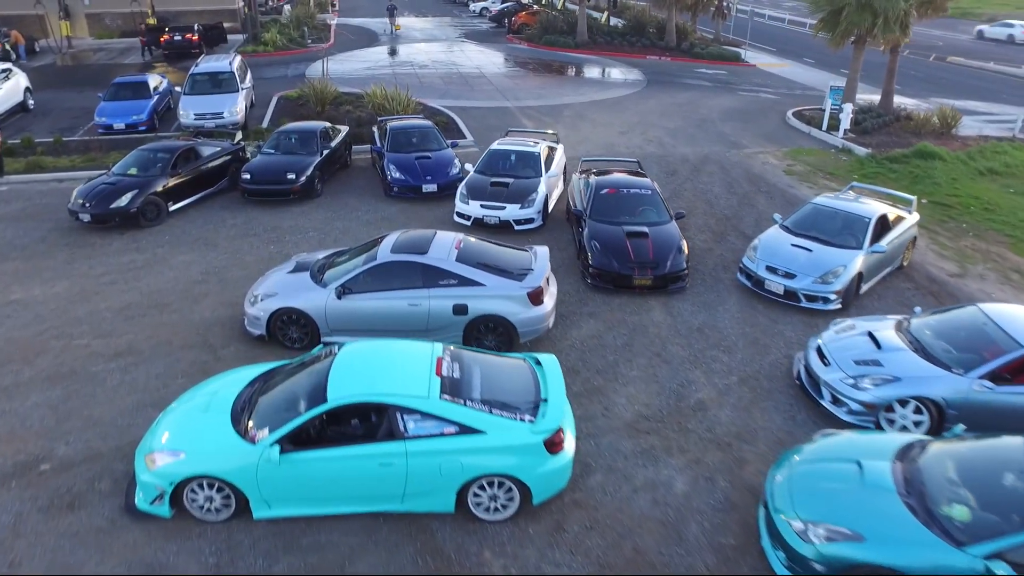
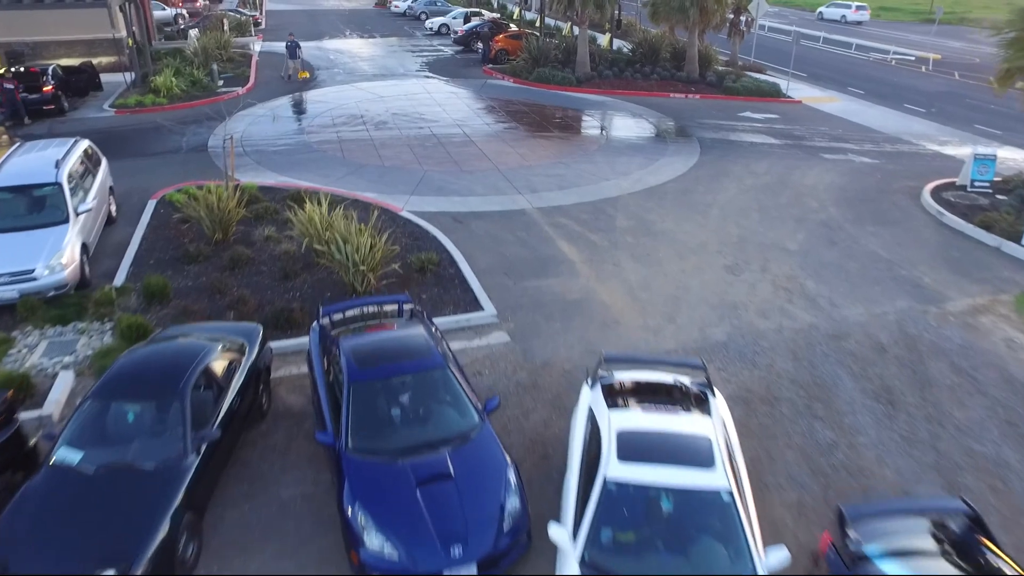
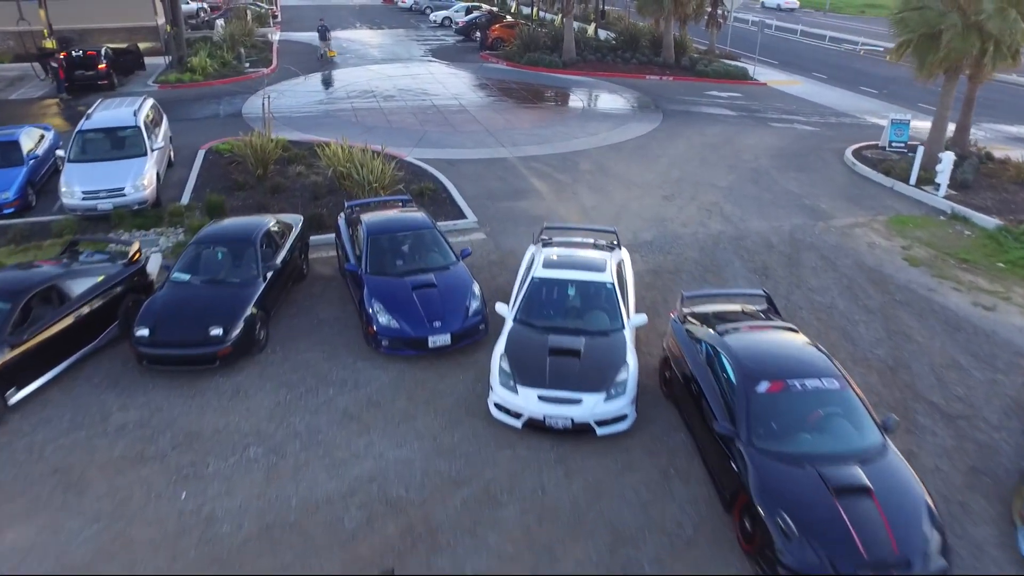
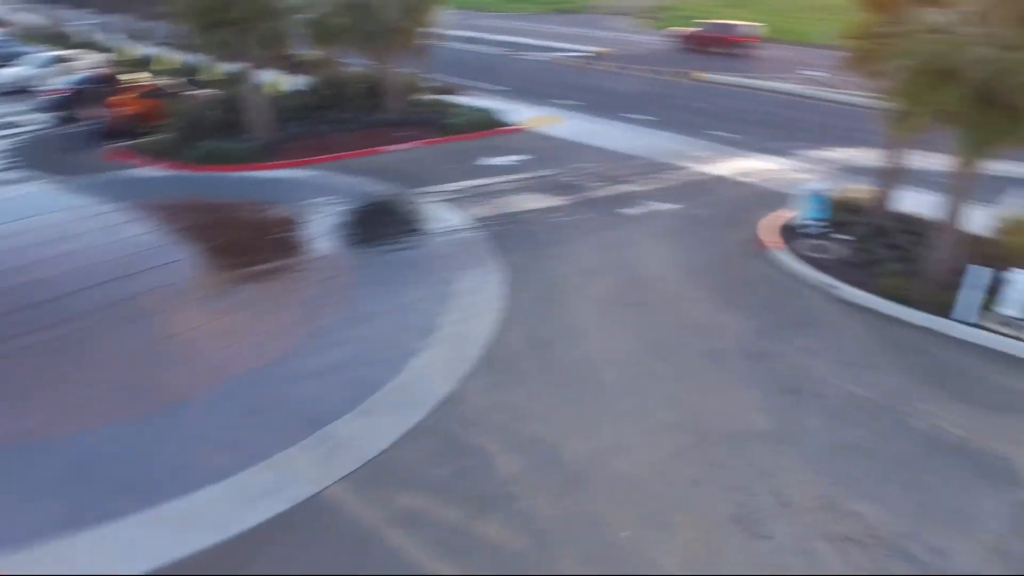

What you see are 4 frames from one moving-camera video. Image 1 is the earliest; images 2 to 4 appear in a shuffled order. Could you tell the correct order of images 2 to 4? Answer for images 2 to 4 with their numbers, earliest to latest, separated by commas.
3, 2, 4
